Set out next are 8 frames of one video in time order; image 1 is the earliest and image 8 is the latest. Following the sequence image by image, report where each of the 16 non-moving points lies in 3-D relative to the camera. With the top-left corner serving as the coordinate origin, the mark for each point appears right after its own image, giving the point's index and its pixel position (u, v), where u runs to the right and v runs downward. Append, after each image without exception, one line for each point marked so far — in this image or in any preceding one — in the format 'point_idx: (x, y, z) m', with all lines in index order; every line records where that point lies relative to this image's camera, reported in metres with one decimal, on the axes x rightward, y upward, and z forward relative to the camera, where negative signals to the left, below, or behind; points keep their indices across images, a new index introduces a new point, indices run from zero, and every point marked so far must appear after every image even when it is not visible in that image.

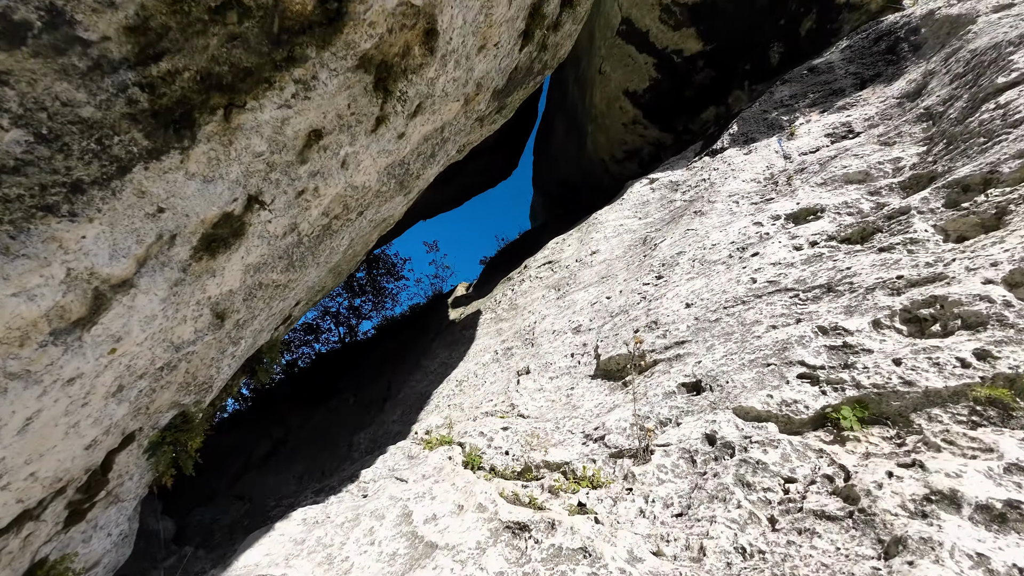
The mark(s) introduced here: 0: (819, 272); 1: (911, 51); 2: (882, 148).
0: (+2.4, +0.1, +3.1) m
1: (+5.8, +3.5, +5.6) m
2: (+4.4, +1.7, +4.7) m
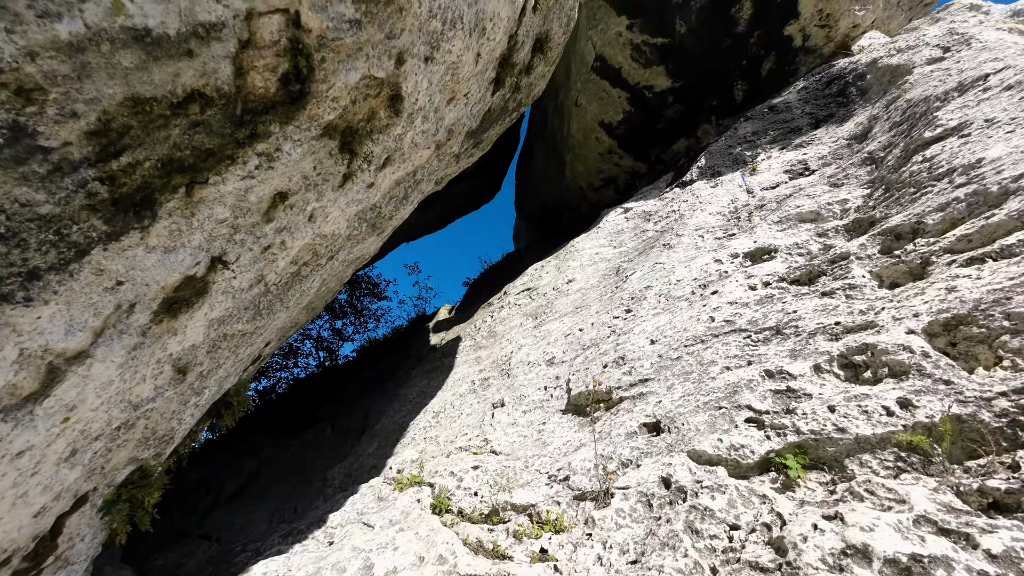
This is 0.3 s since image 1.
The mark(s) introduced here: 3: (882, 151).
0: (+2.1, -0.2, +3.3) m
1: (+5.4, +3.1, +6.1) m
2: (+4.1, +1.3, +5.0) m
3: (+4.6, +1.7, +4.9) m
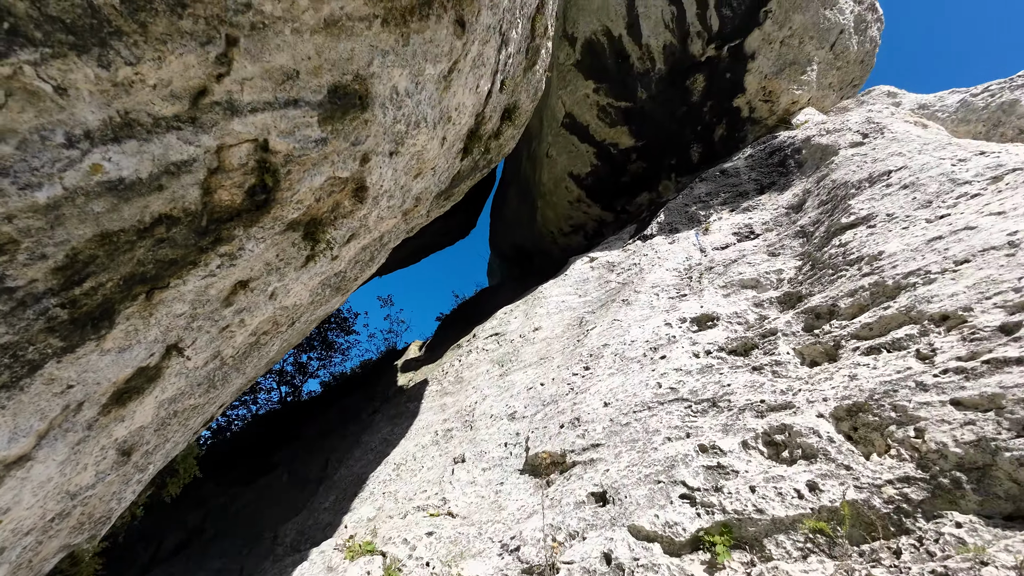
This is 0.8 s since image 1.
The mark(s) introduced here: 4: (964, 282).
0: (+1.8, -0.9, +3.6) m
1: (+4.9, +2.1, +6.8) m
2: (+3.6, +0.4, +5.5) m
3: (+4.1, +0.8, +5.4) m
4: (+3.1, +0.1, +2.7) m
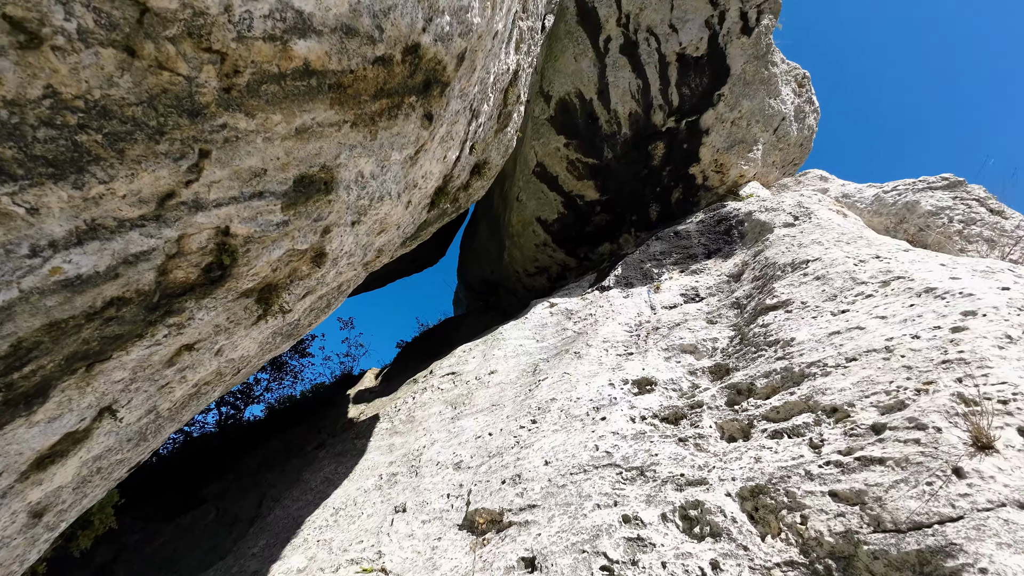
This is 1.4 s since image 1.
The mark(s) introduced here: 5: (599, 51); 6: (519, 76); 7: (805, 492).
0: (+1.2, -1.6, +3.8) m
1: (+4.3, +0.9, +7.5) m
2: (+3.0, -0.6, +6.0) m
3: (+3.5, -0.2, +6.0) m
4: (+2.6, -0.7, +3.1) m
5: (+1.9, +5.1, +8.1) m
6: (+0.1, +3.1, +5.8) m
7: (+2.0, -1.4, +2.6) m
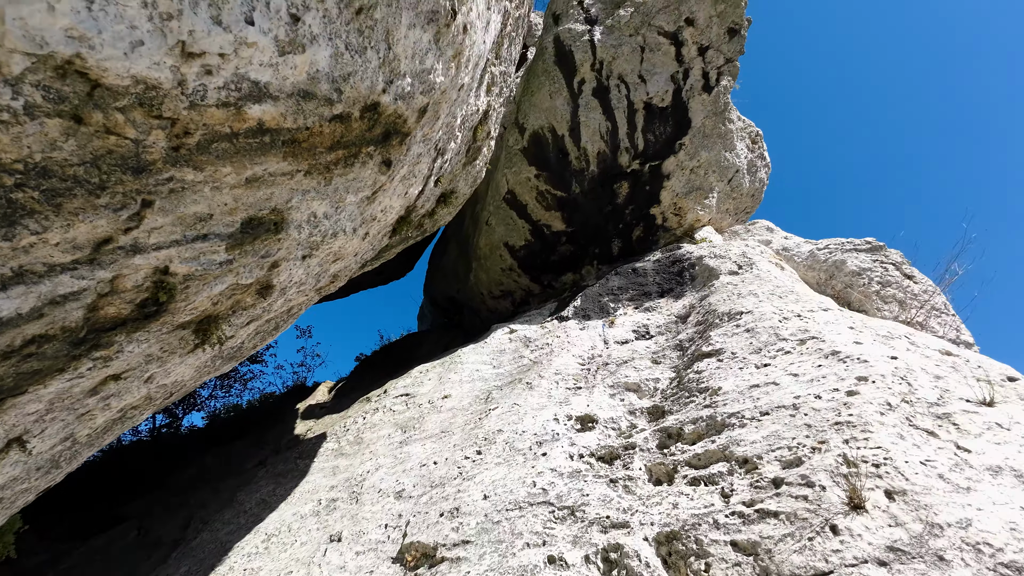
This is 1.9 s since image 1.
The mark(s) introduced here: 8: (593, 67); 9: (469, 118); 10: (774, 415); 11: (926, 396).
0: (+0.6, -2.0, +3.9) m
1: (+3.6, +0.1, +8.0) m
2: (+2.2, -1.2, +6.3) m
3: (+2.8, -0.9, +6.3) m
4: (+2.1, -1.2, +3.4) m
5: (+1.4, +4.4, +8.6) m
6: (-0.4, +2.7, +6.1) m
7: (+1.4, -1.8, +2.8) m
8: (+1.8, +4.9, +8.5) m
9: (-0.5, +2.2, +4.9) m
10: (+2.3, -1.1, +3.5) m
11: (+3.3, -0.9, +3.2) m
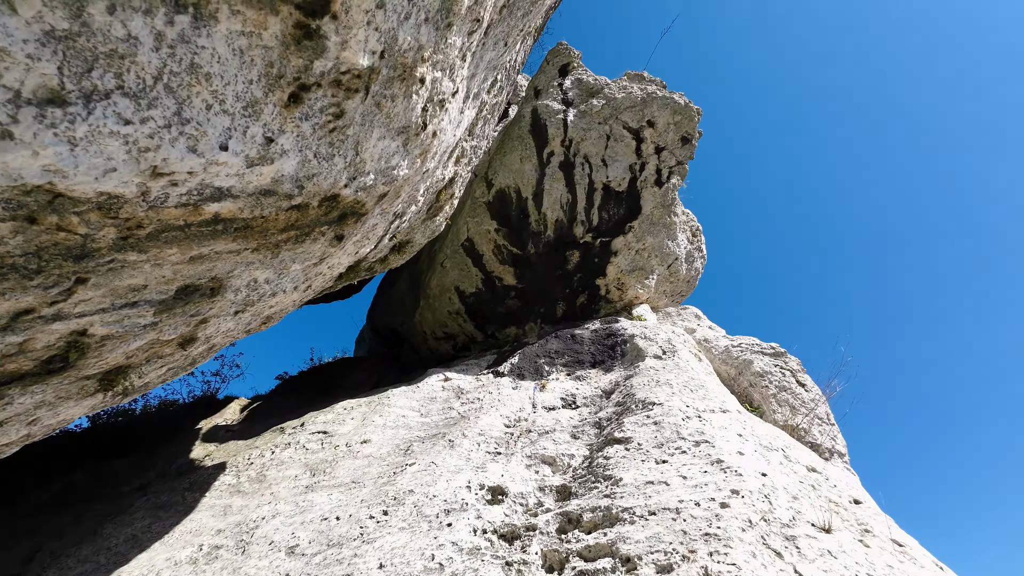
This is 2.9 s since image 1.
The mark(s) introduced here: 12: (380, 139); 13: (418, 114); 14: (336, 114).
0: (-0.5, -2.8, +4.0) m
1: (+2.3, -1.6, +8.5) m
2: (+1.0, -2.5, +6.6) m
3: (+1.6, -2.3, +6.7) m
4: (+1.3, -2.2, +3.7) m
5: (+0.7, +3.0, +9.3) m
6: (-0.9, +1.7, +6.4) m
7: (+0.5, -2.7, +3.0) m
8: (+1.2, +3.4, +9.3) m
9: (-1.0, +1.4, +5.3) m
10: (+1.4, -2.2, +3.8) m
11: (+2.5, -2.1, +3.6) m
12: (-1.0, +1.1, +2.9) m
13: (-0.7, +1.3, +3.0) m
14: (-1.2, +1.1, +2.6) m
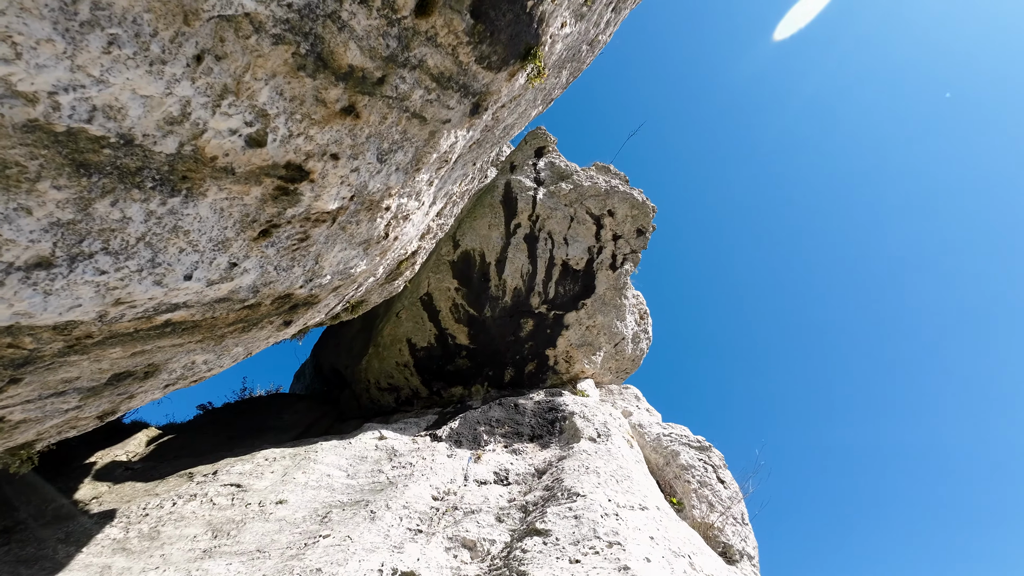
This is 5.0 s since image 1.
0: (-1.5, -3.7, +3.8) m
1: (+0.9, -3.3, +8.7) m
2: (-0.3, -3.9, +6.5) m
3: (+0.3, -3.7, +6.8) m
4: (+0.3, -3.3, +3.7) m
5: (-0.1, +1.3, +9.9) m
6: (-1.6, +0.6, +6.8) m
7: (-0.4, -3.6, +3.0) m
8: (+0.4, +1.6, +10.0) m
9: (-1.6, +0.4, +5.6) m
10: (+0.5, -3.3, +3.9) m
11: (+1.6, -3.3, +3.8) m
12: (-1.4, +0.3, +3.2) m
13: (-1.1, +0.5, +3.3) m
14: (-1.6, +0.4, +2.9) m
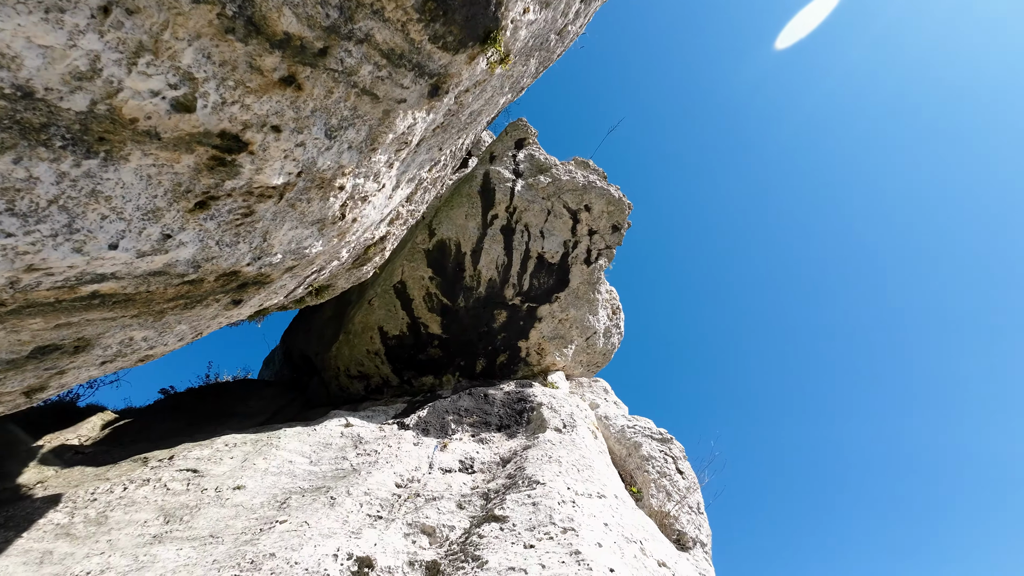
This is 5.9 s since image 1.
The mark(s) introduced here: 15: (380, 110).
0: (-2.0, -3.5, +3.8) m
1: (+0.2, -3.1, +8.8) m
2: (-0.9, -3.7, +6.6) m
3: (-0.3, -3.6, +6.8) m
4: (-0.2, -3.2, +3.8) m
5: (-0.8, +1.6, +9.9) m
6: (-2.1, +0.8, +6.7) m
7: (-0.8, -3.5, +3.0) m
8: (-0.2, +1.8, +10.0) m
9: (-2.1, +0.6, +5.5) m
10: (0.0, -3.2, +3.9) m
11: (+1.1, -3.3, +4.0) m
12: (-1.7, +0.5, +3.1) m
13: (-1.4, +0.6, +3.2) m
14: (-1.9, +0.5, +2.8) m
15: (-0.9, +1.3, +2.8) m
